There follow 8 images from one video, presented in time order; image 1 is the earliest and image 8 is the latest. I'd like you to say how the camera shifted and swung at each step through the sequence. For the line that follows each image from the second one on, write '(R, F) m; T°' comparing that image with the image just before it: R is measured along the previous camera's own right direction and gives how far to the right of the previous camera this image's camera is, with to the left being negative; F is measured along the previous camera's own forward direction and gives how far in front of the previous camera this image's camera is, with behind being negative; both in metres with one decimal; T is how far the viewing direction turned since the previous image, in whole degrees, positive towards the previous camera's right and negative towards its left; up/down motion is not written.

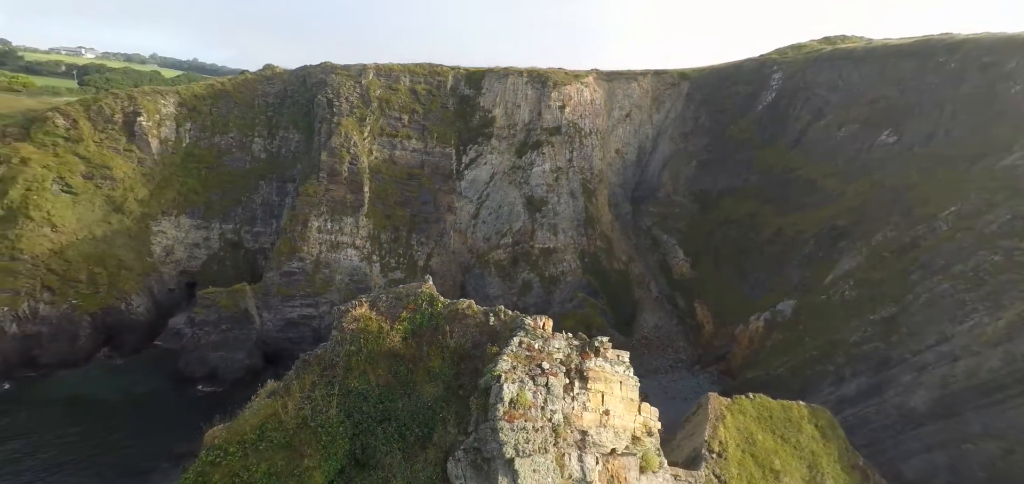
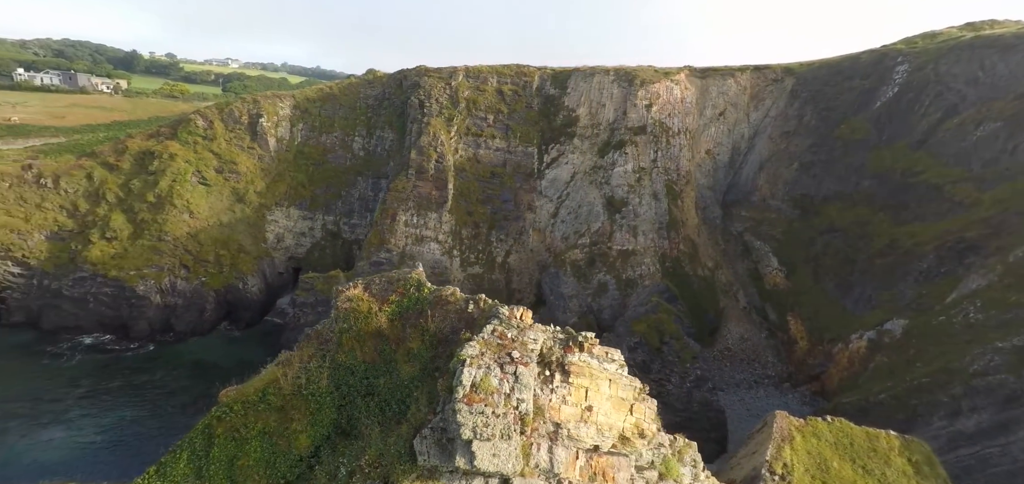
(+0.5, 0.0) m; -9°
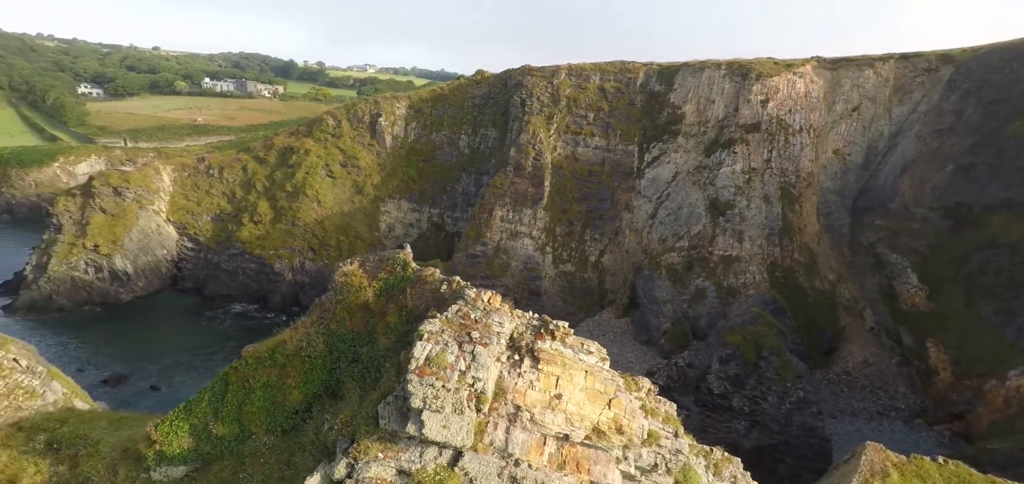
(+0.6, 0.0) m; -11°
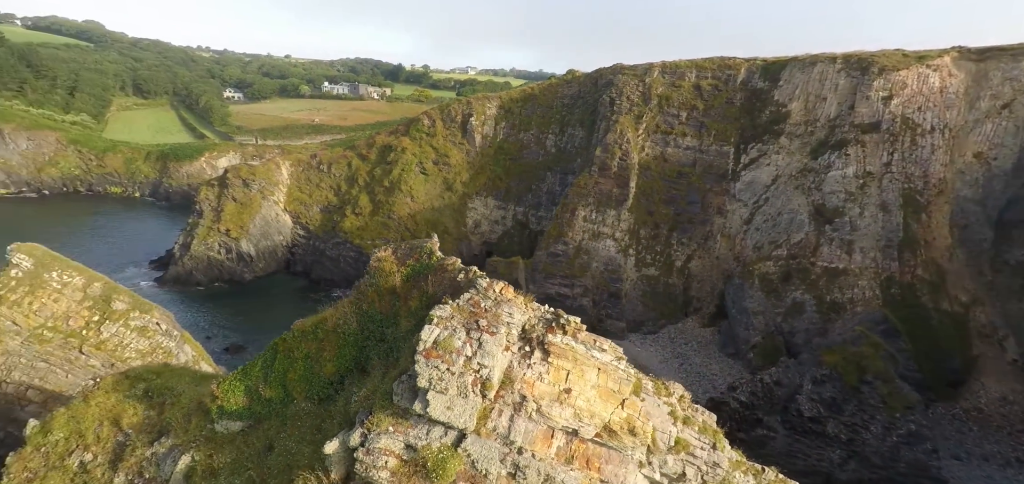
(+0.3, 0.0) m; -10°
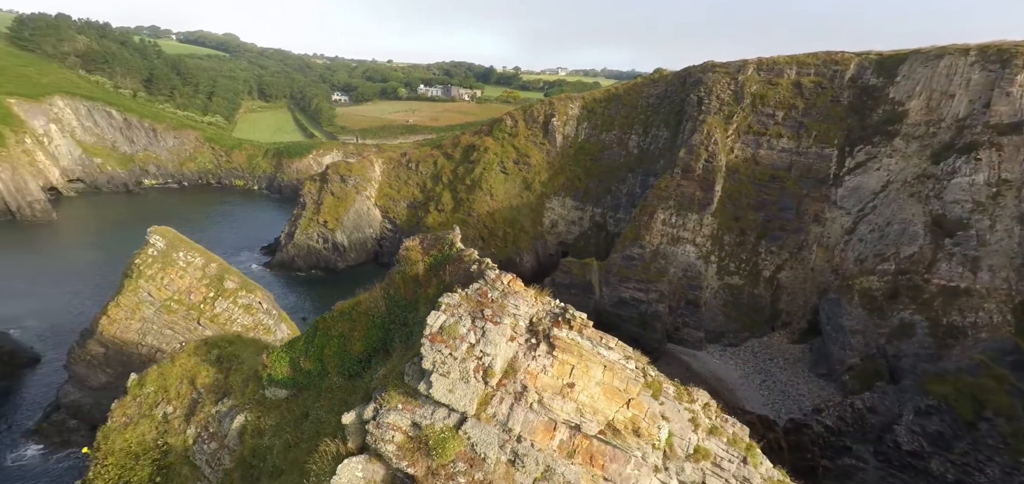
(+0.3, 0.0) m; -9°
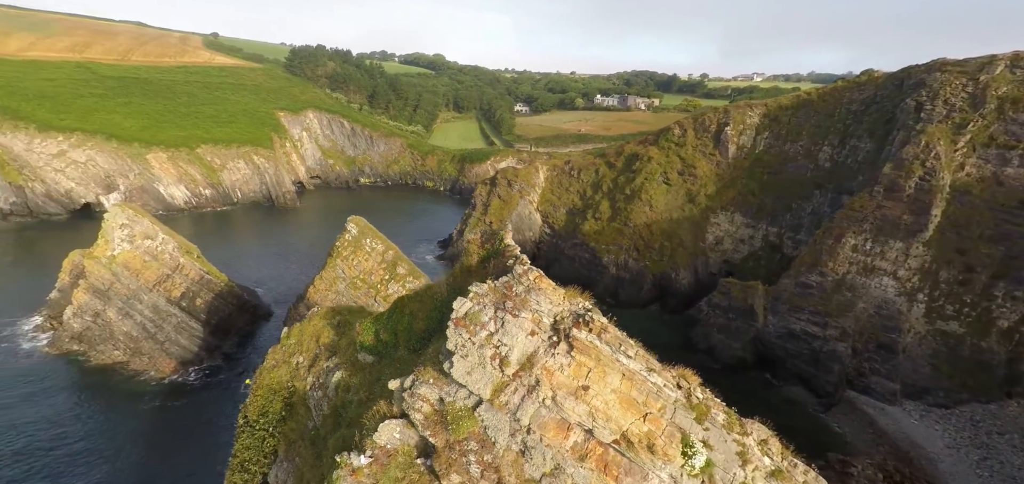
(+0.7, 0.0) m; -18°
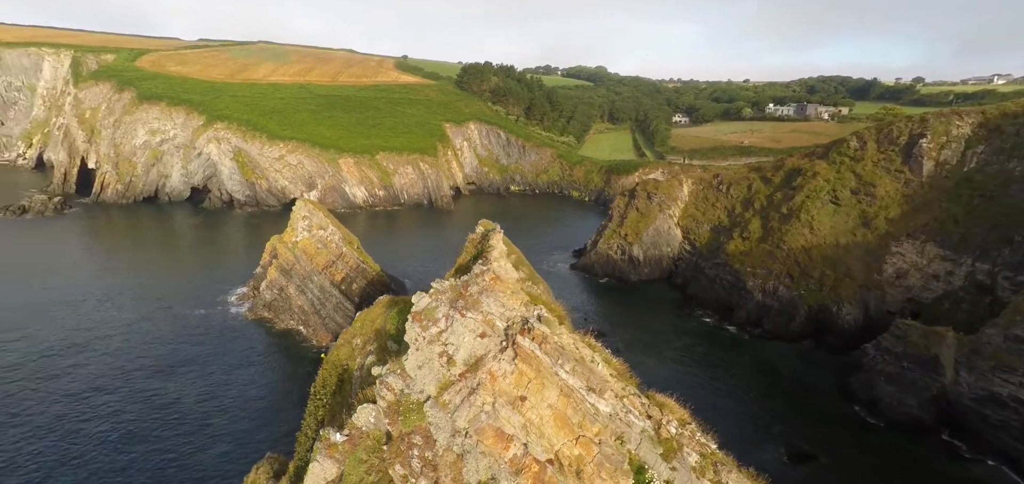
(+0.9, +0.2) m; -16°
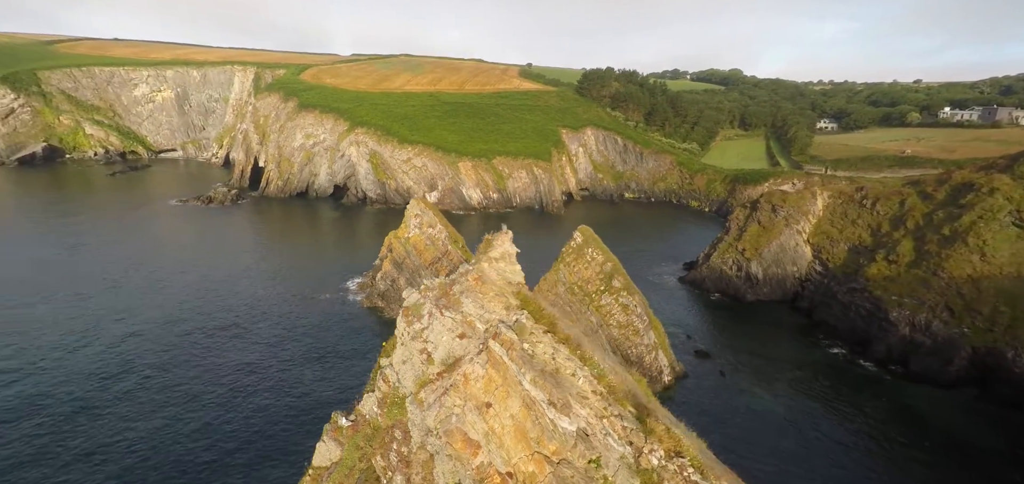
(+0.6, +0.2) m; -12°
